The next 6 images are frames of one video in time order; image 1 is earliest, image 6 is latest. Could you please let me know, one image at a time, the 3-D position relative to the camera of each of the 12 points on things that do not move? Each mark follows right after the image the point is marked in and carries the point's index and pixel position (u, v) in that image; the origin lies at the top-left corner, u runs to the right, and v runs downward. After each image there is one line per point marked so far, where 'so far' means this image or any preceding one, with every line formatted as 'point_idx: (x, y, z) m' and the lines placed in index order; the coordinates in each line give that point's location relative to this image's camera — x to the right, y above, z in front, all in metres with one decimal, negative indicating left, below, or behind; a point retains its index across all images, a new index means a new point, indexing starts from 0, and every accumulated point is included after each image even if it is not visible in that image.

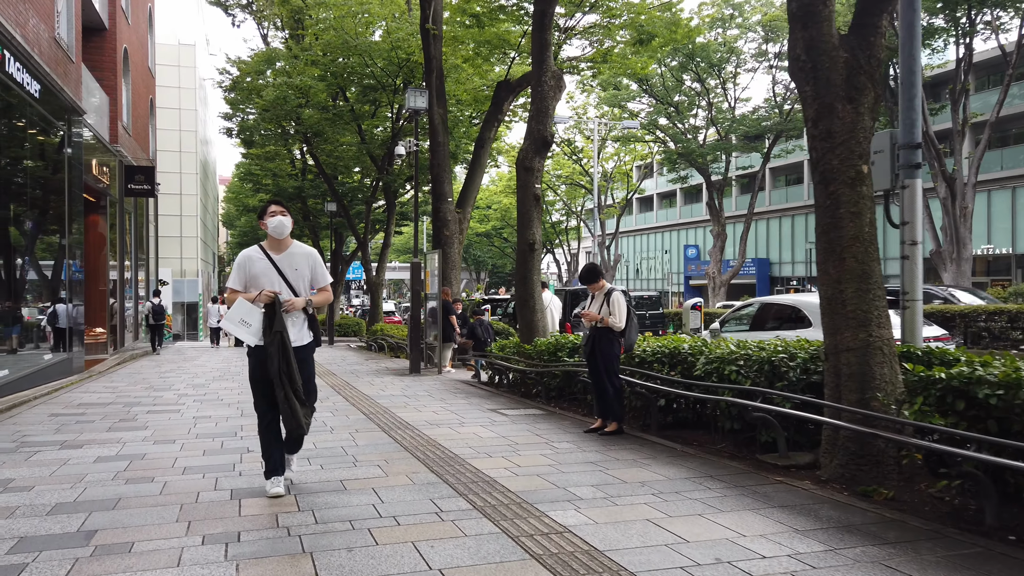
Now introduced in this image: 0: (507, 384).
0: (-0.1, -1.4, +11.4) m
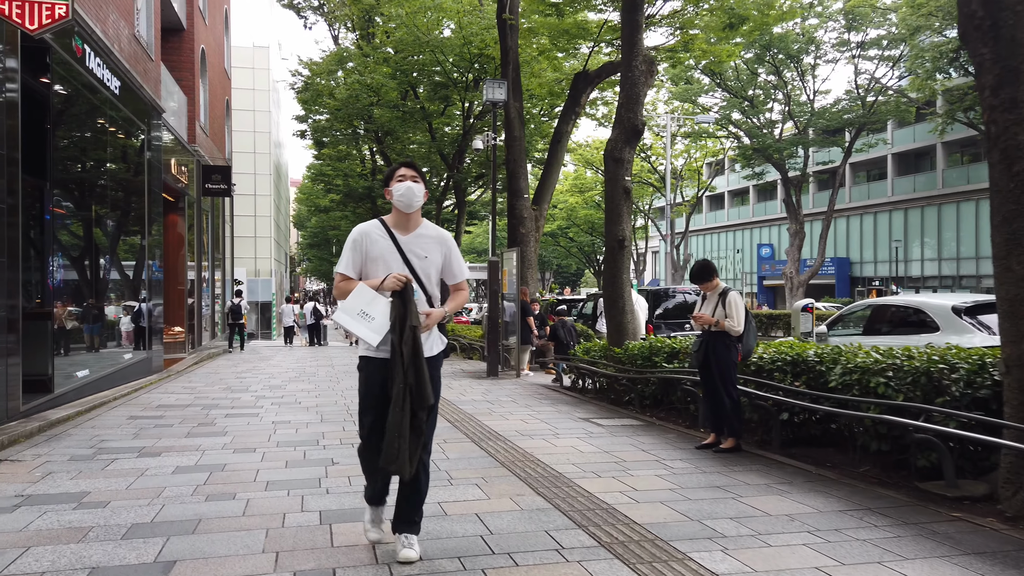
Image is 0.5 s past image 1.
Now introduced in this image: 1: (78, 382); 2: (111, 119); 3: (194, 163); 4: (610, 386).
0: (+1.2, -1.4, +10.7) m
1: (-5.8, -1.3, +10.2) m
2: (-6.5, +2.7, +12.4) m
3: (-8.1, +3.2, +19.5) m
4: (+1.3, -1.3, +10.1) m
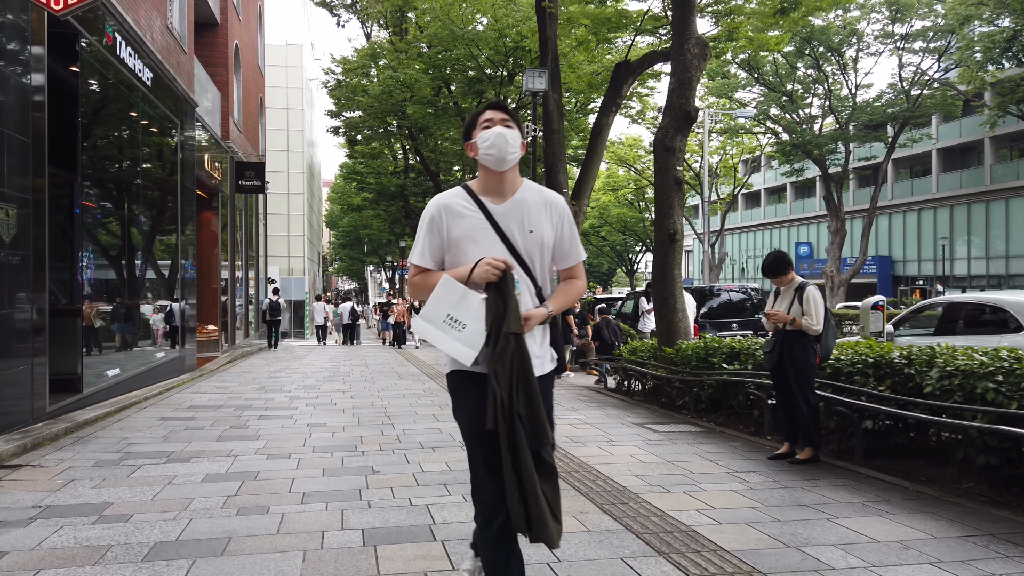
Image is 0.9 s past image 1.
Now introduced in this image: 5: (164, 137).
0: (+1.7, -1.4, +10.2) m
1: (-5.3, -1.2, +9.9) m
2: (-5.8, +2.8, +12.1) m
3: (-7.2, +3.2, +19.2) m
4: (+1.9, -1.2, +9.5) m
5: (-6.1, +2.6, +13.3) m
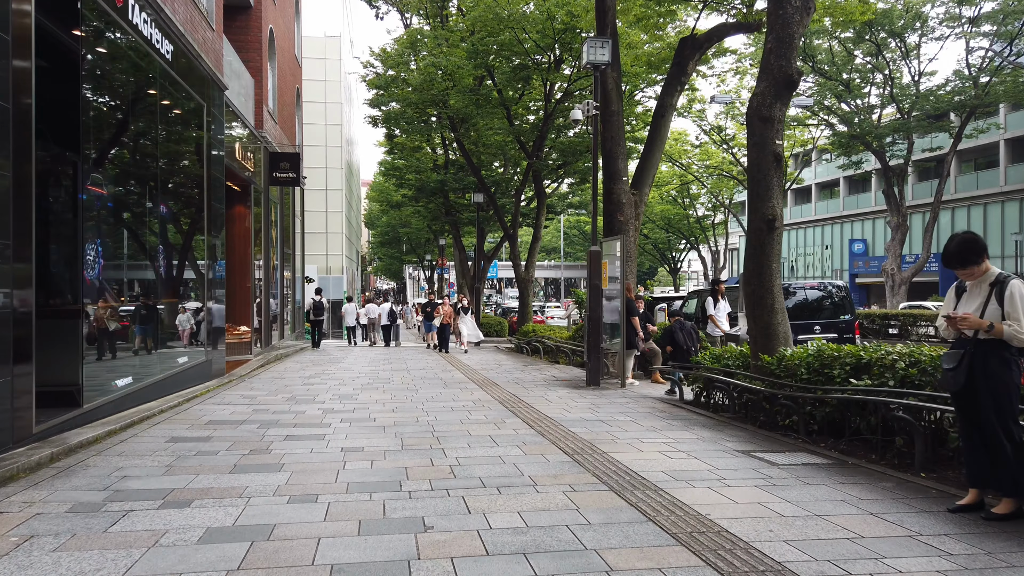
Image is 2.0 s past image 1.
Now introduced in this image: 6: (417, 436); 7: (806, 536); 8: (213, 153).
0: (+2.5, -1.4, +8.7) m
1: (-4.5, -1.2, +8.7) m
2: (-5.0, +2.8, +11.0) m
3: (-6.0, +3.3, +18.2) m
4: (+2.6, -1.2, +8.0) m
5: (-5.2, +2.6, +12.2) m
6: (-0.9, -1.4, +7.1) m
7: (+1.5, -1.3, +3.9) m
8: (-5.3, +2.4, +13.6) m
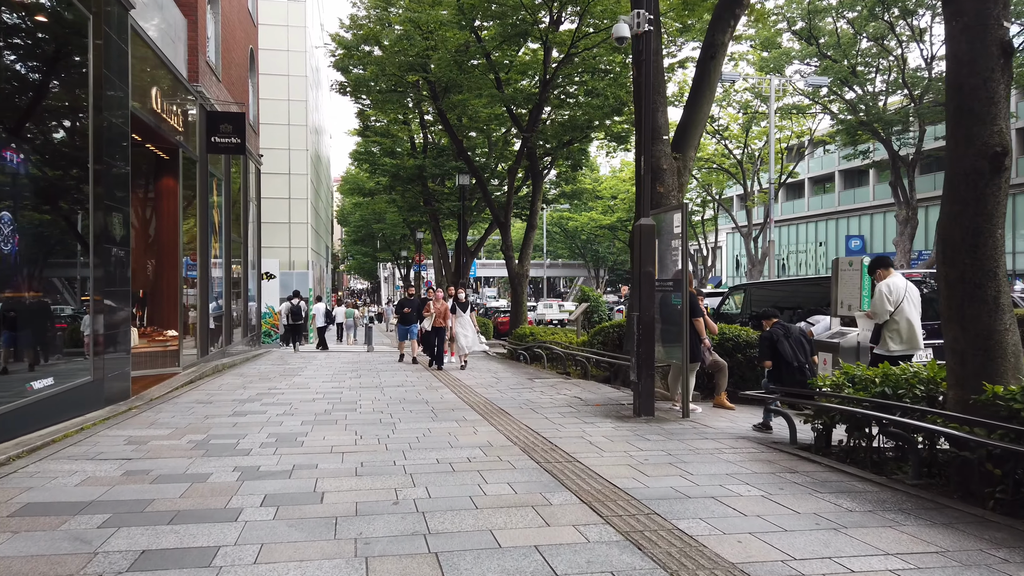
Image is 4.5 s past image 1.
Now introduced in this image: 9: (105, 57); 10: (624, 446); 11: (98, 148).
0: (+2.8, -1.2, +5.3) m
1: (-4.2, -1.1, +5.2) m
2: (-4.8, +2.9, +7.4) m
3: (-6.0, +3.4, +14.5) m
4: (+2.9, -1.1, +4.6) m
5: (-5.0, +2.7, +8.6) m
6: (-0.5, -1.3, +3.6) m
7: (+2.0, -1.2, +0.6) m
8: (-5.2, +2.5, +10.0) m
9: (-5.2, +2.9, +10.0) m
10: (+0.9, -1.4, +6.5) m
11: (-5.2, +1.8, +9.8) m
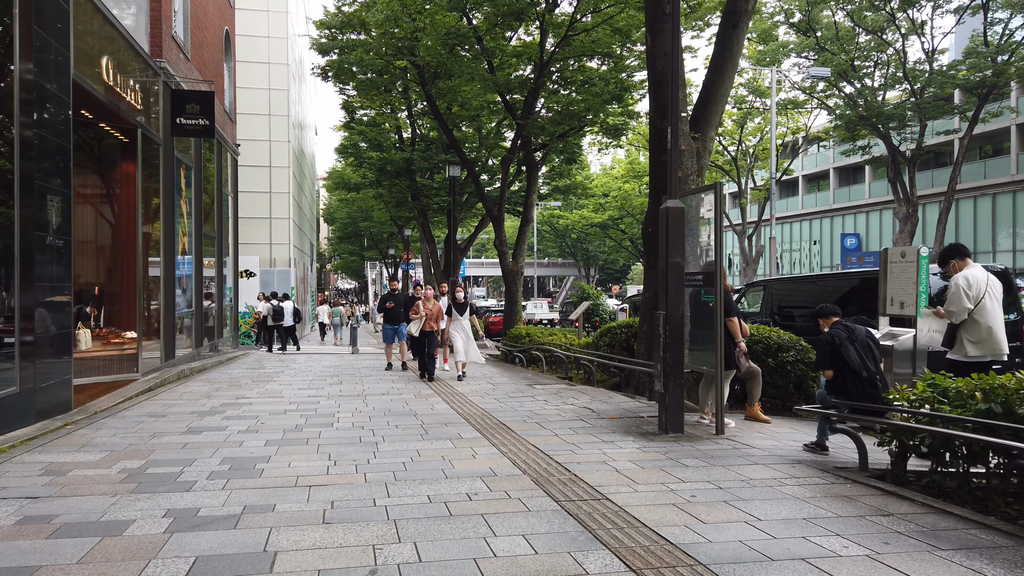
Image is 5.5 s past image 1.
0: (+2.9, -1.2, +4.1) m
1: (-4.1, -1.0, +3.8) m
2: (-4.7, +3.0, +6.0) m
3: (-6.1, +3.4, +13.2) m
4: (+3.0, -1.0, +3.4) m
5: (-5.0, +2.8, +7.3) m
6: (-0.4, -1.2, +2.4) m
7: (+2.1, -1.1, -0.7) m
8: (-5.2, +2.6, +8.6) m
9: (-5.2, +3.0, +8.7) m
10: (+1.0, -1.3, +5.3) m
11: (-5.2, +1.9, +8.5) m
